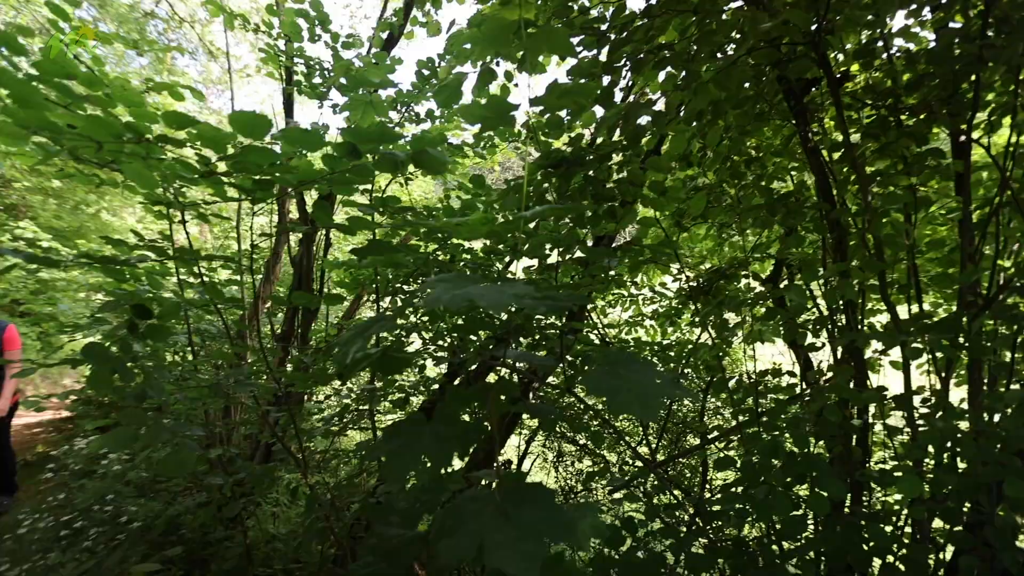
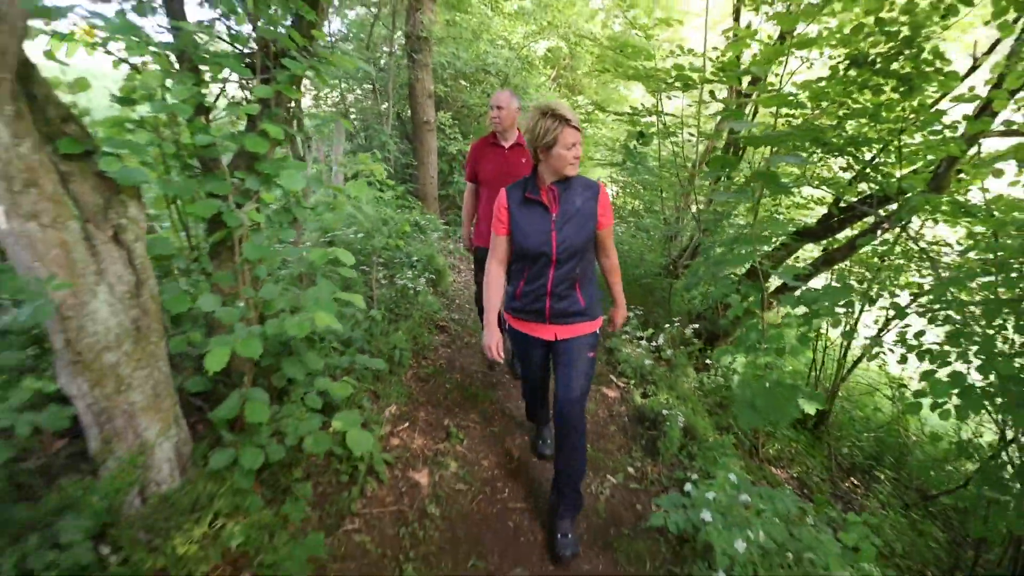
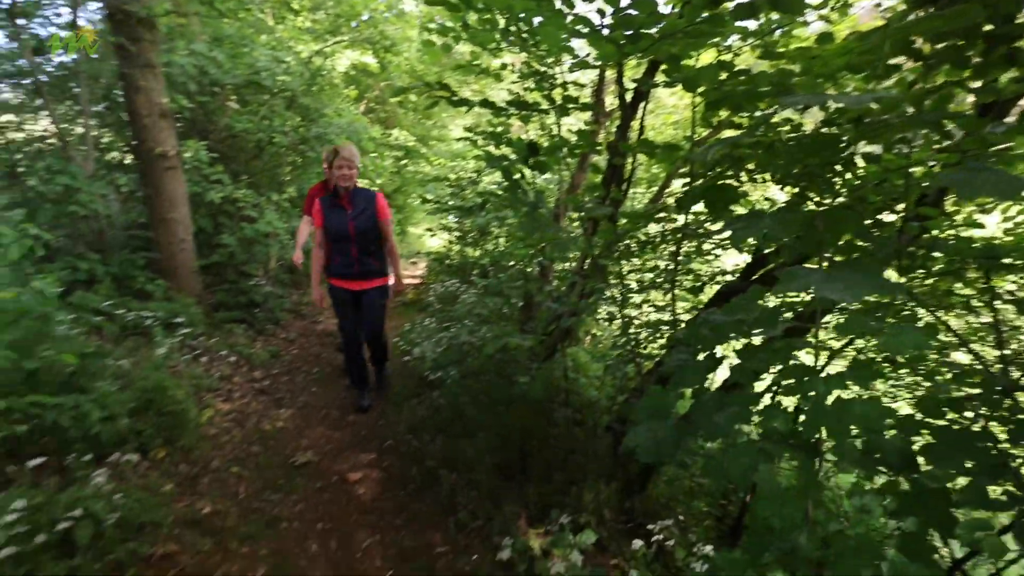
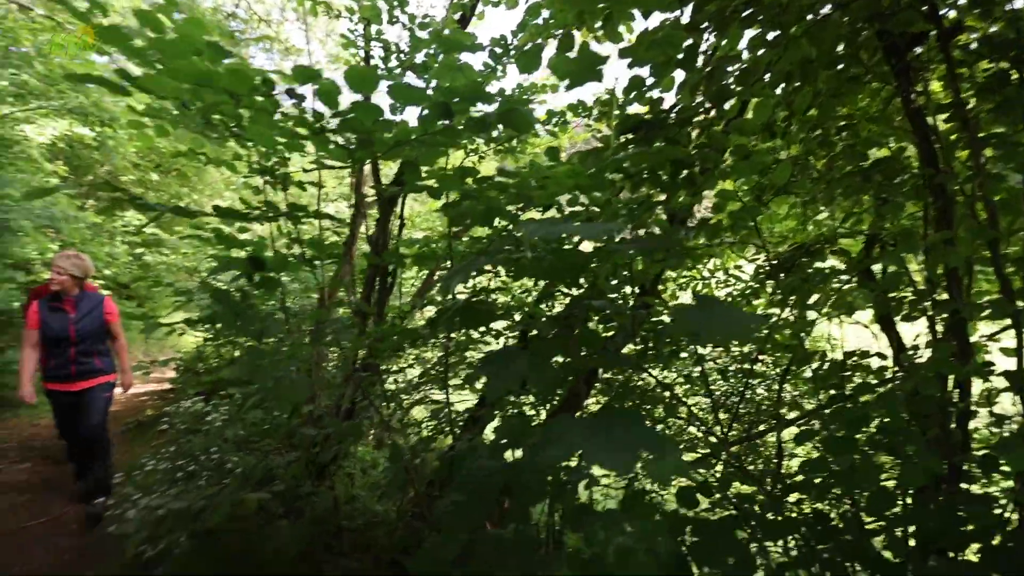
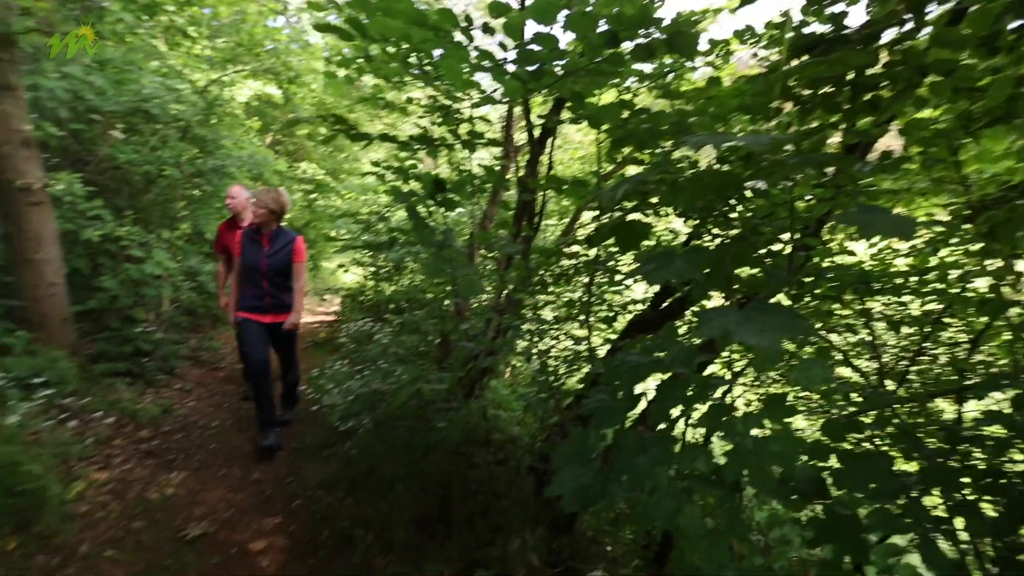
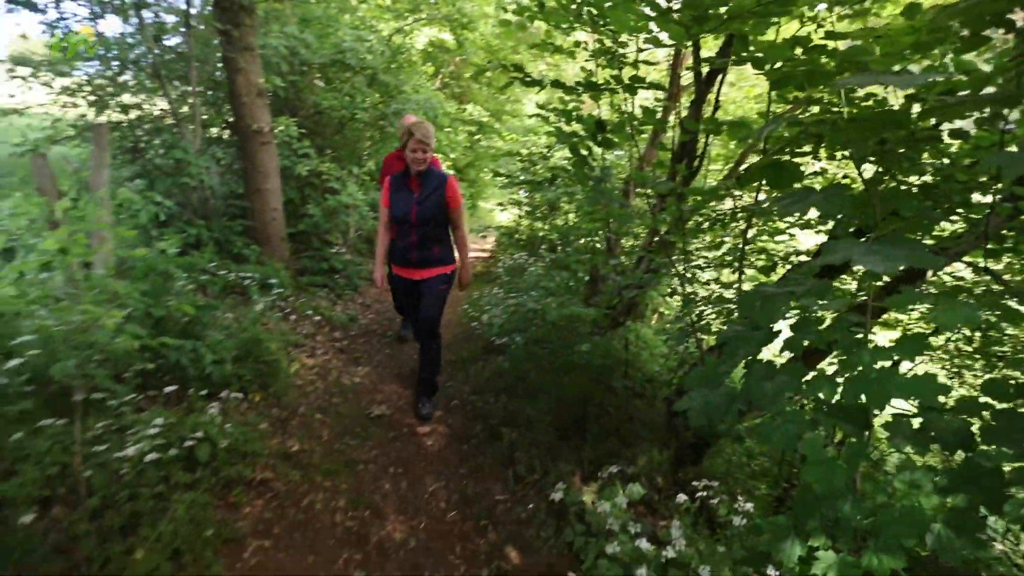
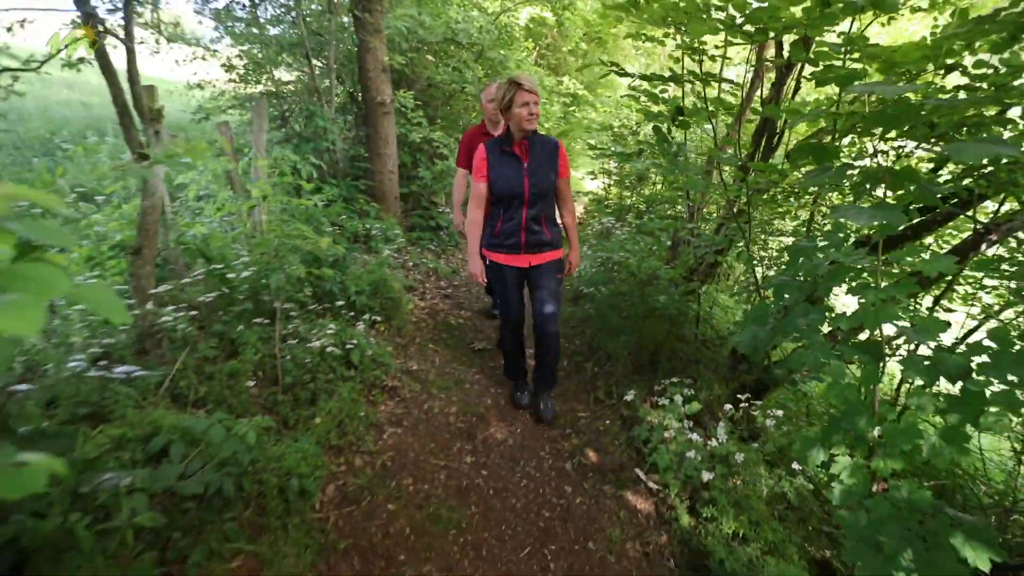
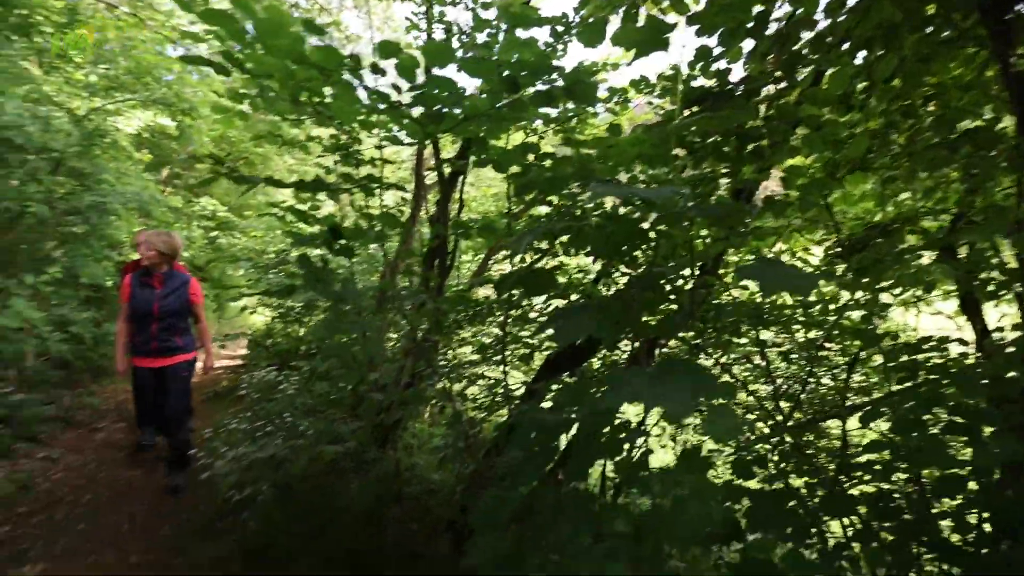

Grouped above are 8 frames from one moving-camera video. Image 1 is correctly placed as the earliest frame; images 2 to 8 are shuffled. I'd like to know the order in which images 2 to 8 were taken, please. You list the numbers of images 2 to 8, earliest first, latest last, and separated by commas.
4, 8, 5, 3, 6, 7, 2
